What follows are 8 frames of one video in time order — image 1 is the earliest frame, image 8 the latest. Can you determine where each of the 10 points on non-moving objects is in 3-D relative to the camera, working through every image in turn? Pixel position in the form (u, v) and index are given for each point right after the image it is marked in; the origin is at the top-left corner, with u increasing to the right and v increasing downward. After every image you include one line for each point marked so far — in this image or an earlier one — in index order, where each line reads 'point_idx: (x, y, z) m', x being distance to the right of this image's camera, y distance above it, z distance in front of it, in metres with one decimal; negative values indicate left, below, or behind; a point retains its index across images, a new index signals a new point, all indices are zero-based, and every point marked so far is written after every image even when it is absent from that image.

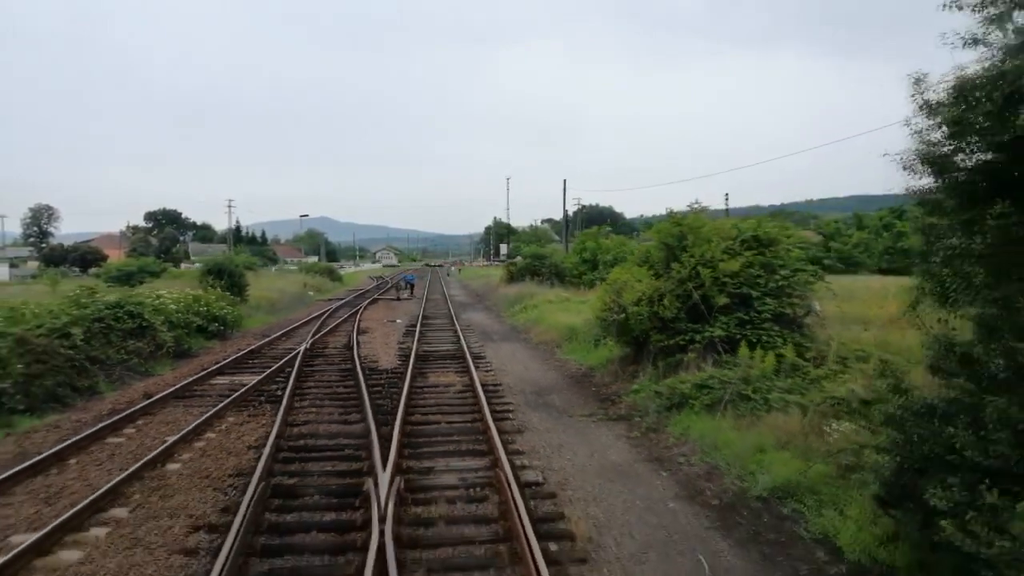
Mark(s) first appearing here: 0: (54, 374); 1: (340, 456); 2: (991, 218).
0: (-8.4, -1.5, +11.9) m
1: (-2.3, -2.3, +8.7) m
2: (+2.7, +0.4, +3.9) m
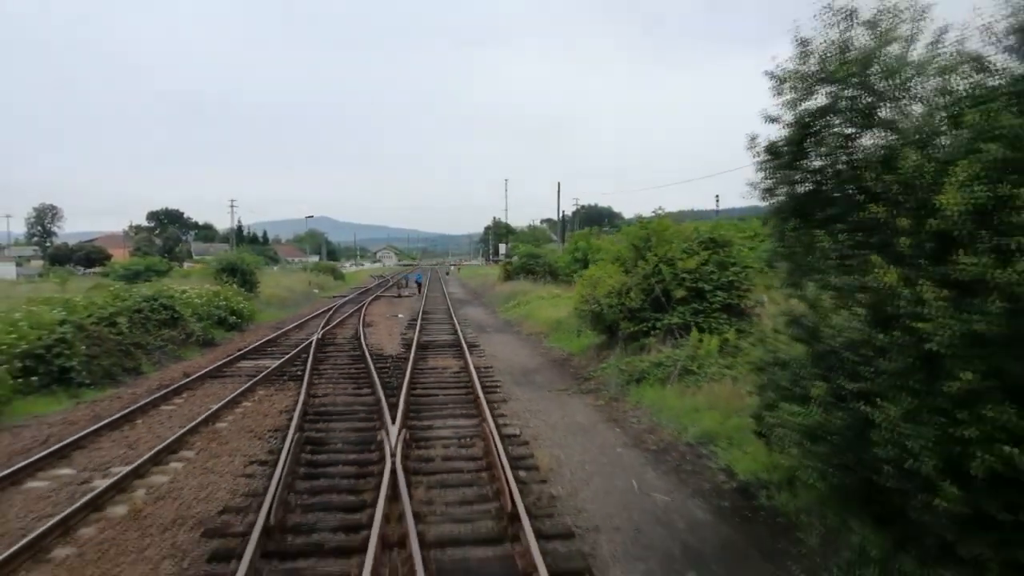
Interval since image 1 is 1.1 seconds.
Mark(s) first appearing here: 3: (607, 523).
0: (-8.7, -1.4, +13.9) m
1: (-2.6, -2.2, +10.7) m
2: (+2.5, +0.5, +5.9) m
3: (+1.0, -2.4, +6.6) m
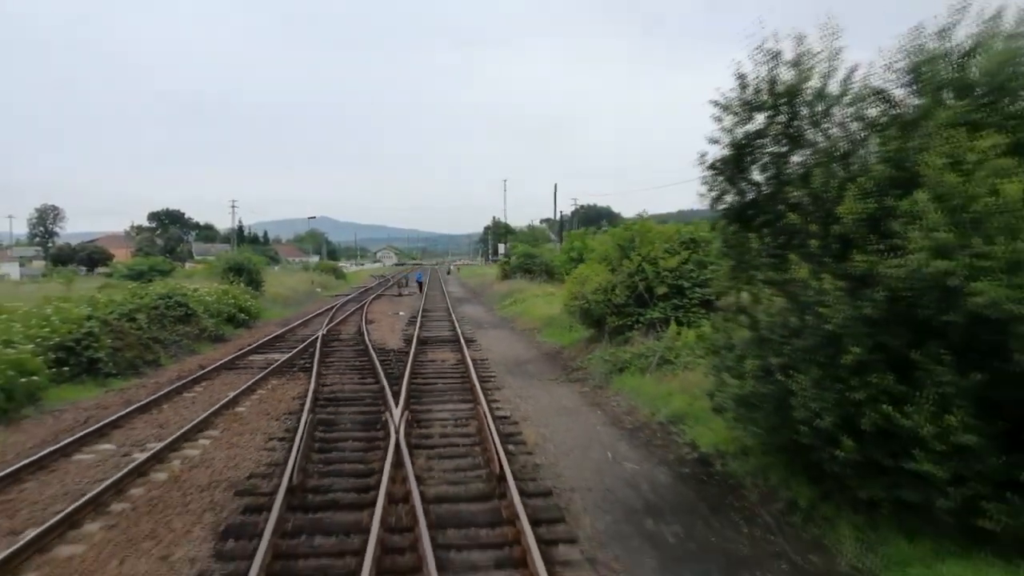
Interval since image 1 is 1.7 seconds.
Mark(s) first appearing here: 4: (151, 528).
0: (-8.8, -1.4, +14.9) m
1: (-2.7, -2.1, +11.8) m
2: (+2.3, +0.6, +6.9) m
3: (+0.8, -2.3, +7.7) m
4: (-3.6, -2.4, +6.4) m
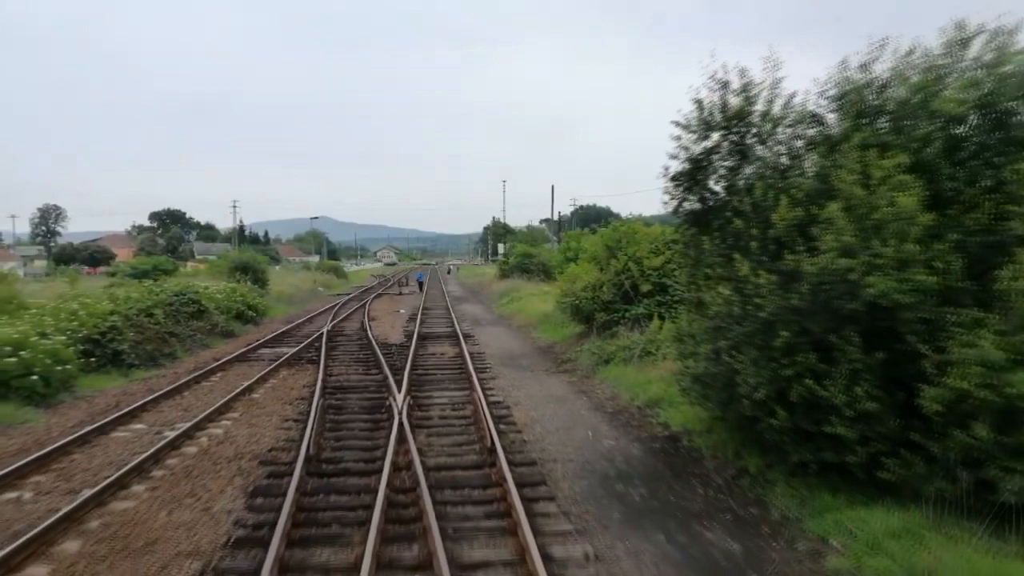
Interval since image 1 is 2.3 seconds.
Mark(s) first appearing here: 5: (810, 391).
0: (-9.0, -1.3, +16.0) m
1: (-2.9, -2.0, +12.8) m
2: (+2.2, +0.7, +8.0) m
3: (+0.7, -2.3, +8.7) m
4: (-3.7, -2.3, +7.4) m
5: (+2.8, -1.0, +6.1) m
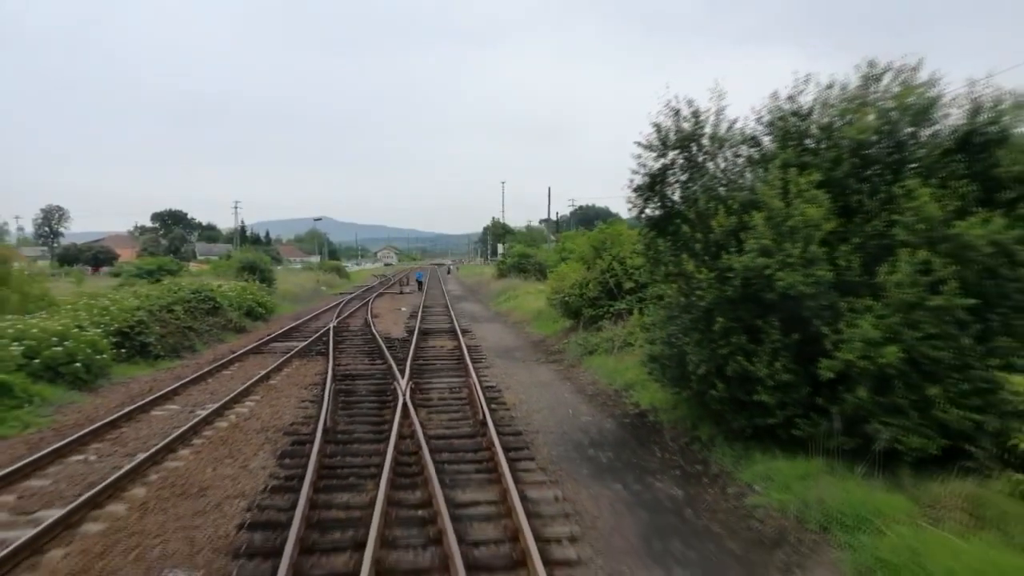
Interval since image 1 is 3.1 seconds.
0: (-9.1, -1.2, +17.4) m
1: (-3.1, -2.0, +14.2) m
2: (+2.0, +0.7, +9.4) m
3: (+0.5, -2.2, +10.1) m
4: (-3.9, -2.3, +8.8) m
5: (+2.6, -0.9, +7.5) m
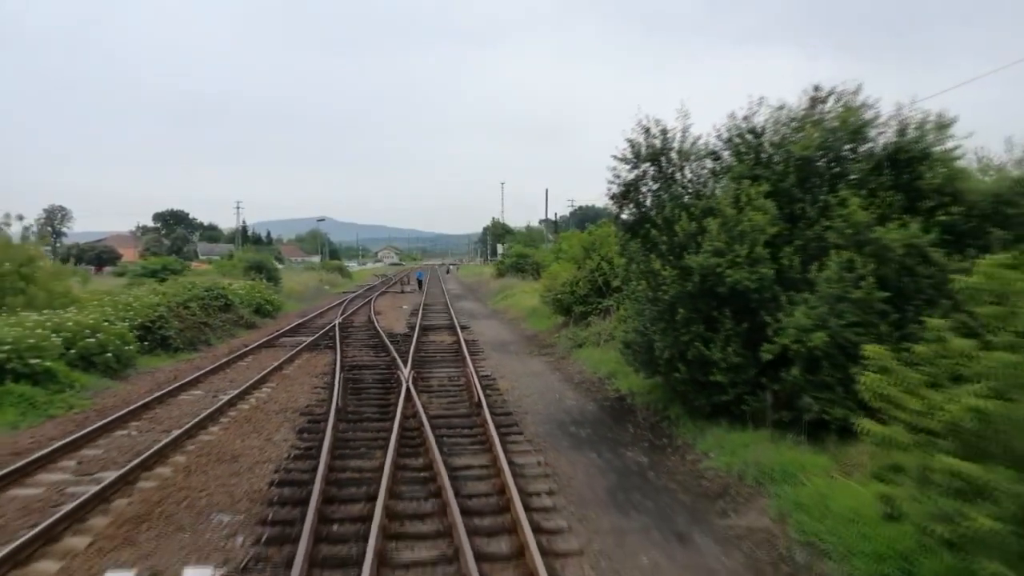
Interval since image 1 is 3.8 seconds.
0: (-9.3, -1.2, +18.6) m
1: (-3.2, -1.9, +15.4) m
2: (+1.9, +0.8, +10.6) m
3: (+0.4, -2.2, +11.3) m
4: (-4.0, -2.2, +10.0) m
5: (+2.5, -0.9, +8.7) m
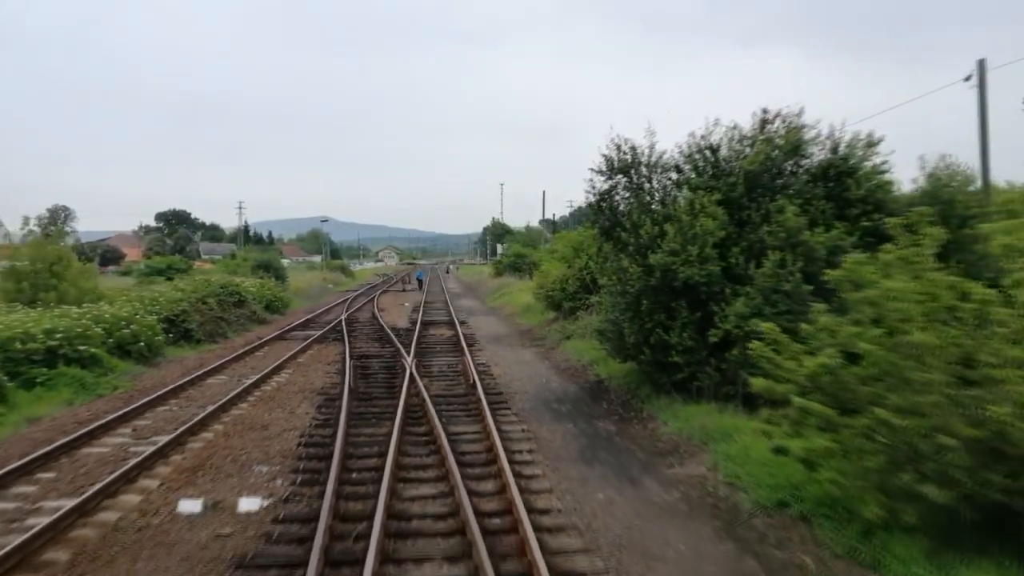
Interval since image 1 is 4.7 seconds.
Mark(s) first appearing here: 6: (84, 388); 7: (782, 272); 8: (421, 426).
0: (-9.5, -1.1, +20.1) m
1: (-3.4, -1.8, +16.9) m
2: (+1.7, +0.9, +12.1) m
3: (+0.2, -2.1, +12.8) m
4: (-4.2, -2.1, +11.5) m
5: (+2.3, -0.8, +10.2) m
6: (-8.1, -1.9, +12.2) m
7: (+3.8, +0.2, +9.1) m
8: (-1.4, -2.2, +10.1) m
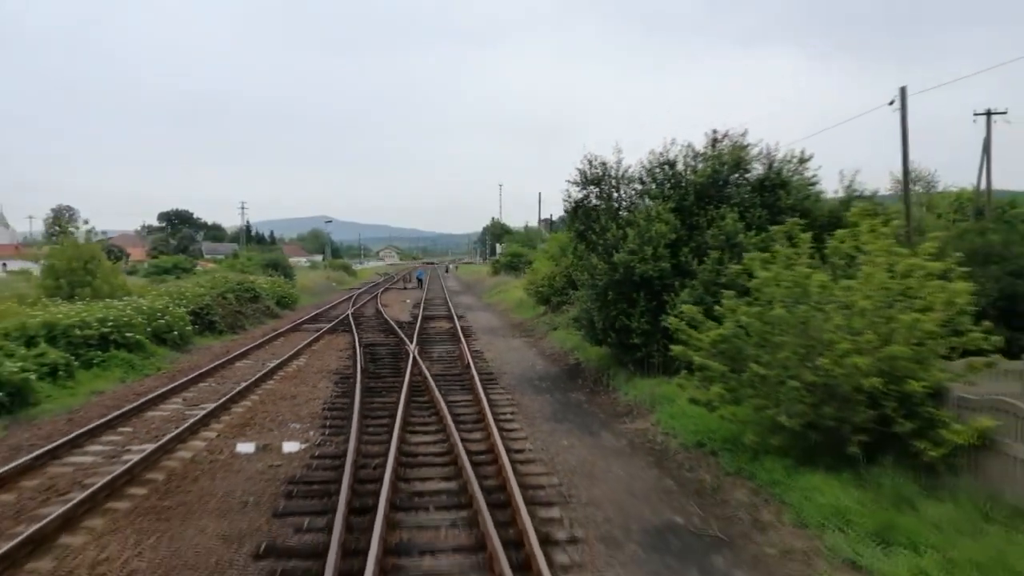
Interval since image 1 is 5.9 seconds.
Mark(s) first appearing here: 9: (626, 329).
0: (-9.7, -1.0, +22.1) m
1: (-3.6, -1.7, +18.9) m
2: (+1.5, +1.0, +14.1) m
3: (-0.1, -2.0, +14.8) m
4: (-4.4, -2.0, +13.5) m
5: (+2.1, -0.7, +12.2) m
6: (-8.4, -1.8, +14.2) m
7: (+3.6, +0.3, +11.1) m
8: (-1.7, -2.1, +12.1) m
9: (+2.2, -0.8, +12.3) m
